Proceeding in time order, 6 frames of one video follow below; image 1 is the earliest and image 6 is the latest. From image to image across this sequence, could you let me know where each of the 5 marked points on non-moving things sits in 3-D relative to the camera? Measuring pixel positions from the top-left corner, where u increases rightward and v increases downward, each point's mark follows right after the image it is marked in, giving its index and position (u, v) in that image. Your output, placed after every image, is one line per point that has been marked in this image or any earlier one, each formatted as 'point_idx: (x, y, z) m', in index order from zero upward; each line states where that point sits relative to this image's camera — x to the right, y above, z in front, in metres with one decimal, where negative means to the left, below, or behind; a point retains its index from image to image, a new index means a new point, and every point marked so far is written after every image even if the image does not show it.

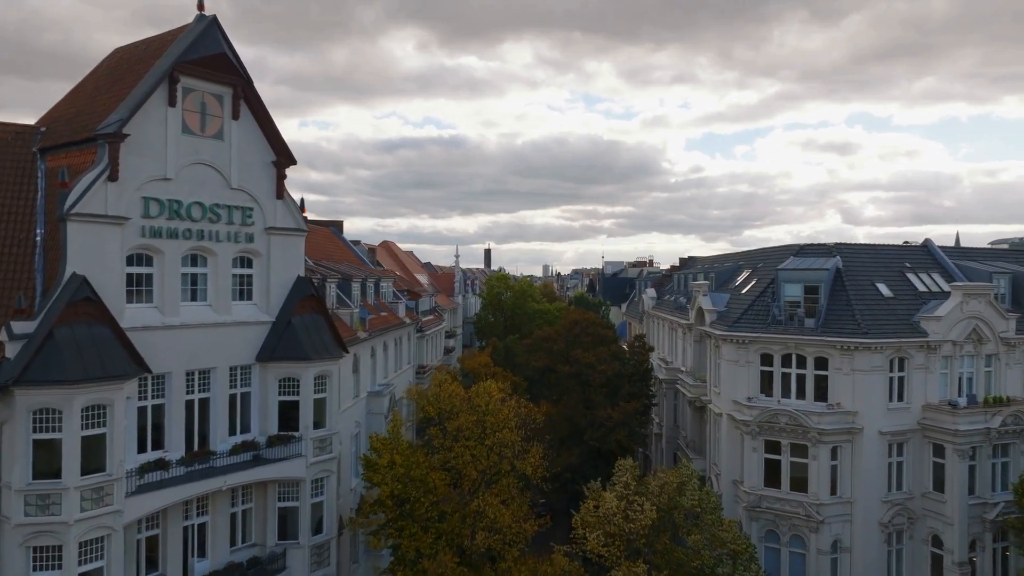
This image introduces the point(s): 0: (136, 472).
0: (-9.1, -4.5, +19.4) m
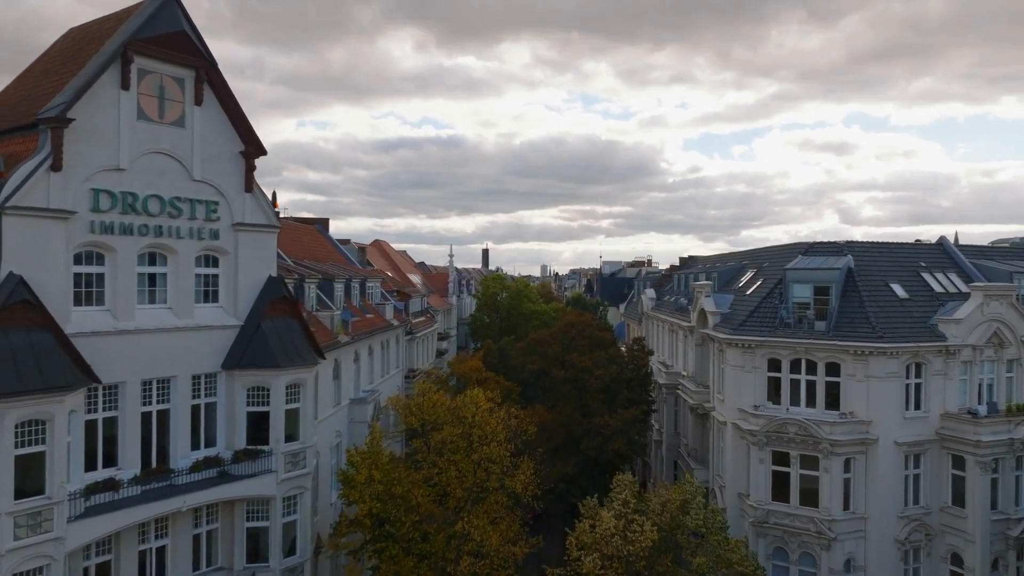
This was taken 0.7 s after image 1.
0: (-9.4, -4.5, +17.5) m
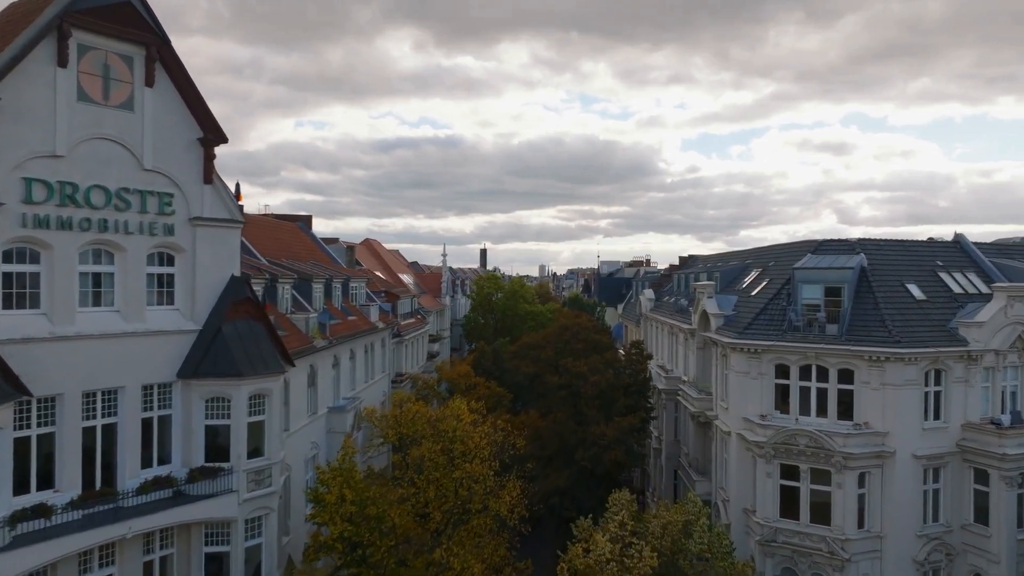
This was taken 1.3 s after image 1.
0: (-9.8, -4.5, +15.5) m
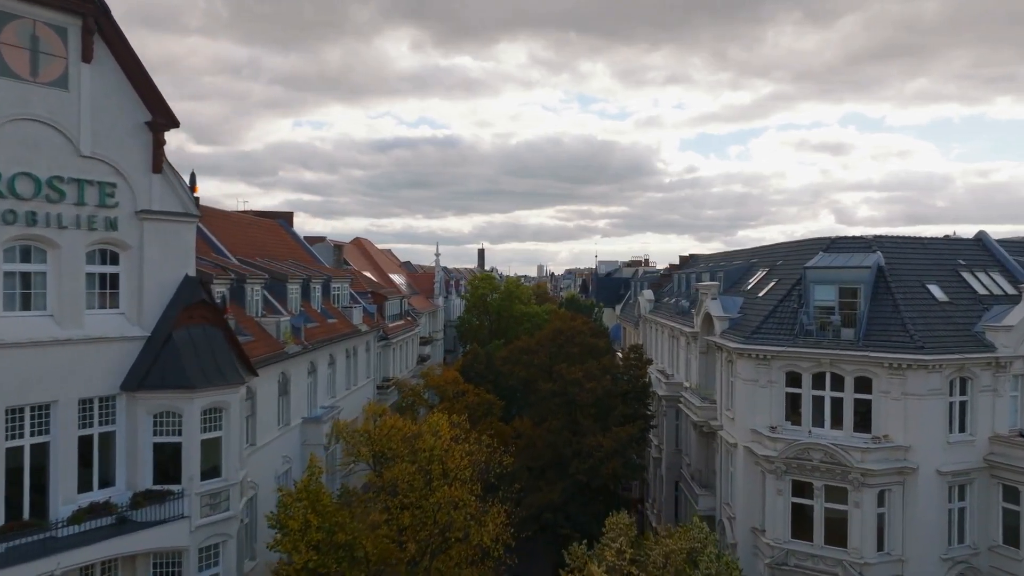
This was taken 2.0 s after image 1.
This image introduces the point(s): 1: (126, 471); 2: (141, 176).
0: (-10.1, -4.5, +13.4) m
1: (-8.4, -4.0, +17.5) m
2: (-8.2, +2.5, +17.7) m
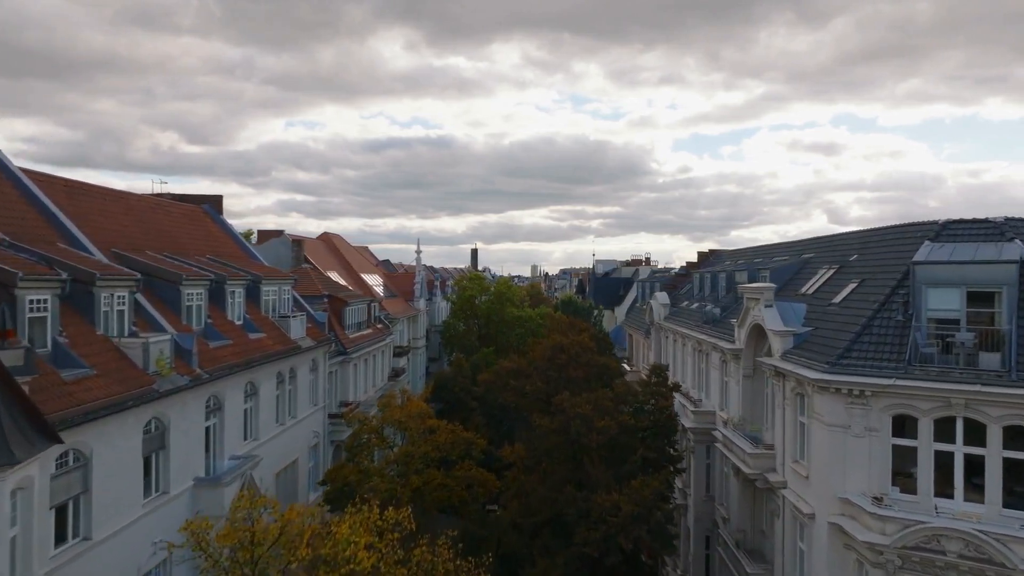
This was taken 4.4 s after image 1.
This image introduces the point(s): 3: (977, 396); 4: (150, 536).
0: (-10.4, -4.7, +5.4) m
1: (-8.8, -4.1, +9.5) m
2: (-8.6, +2.4, +9.7) m
3: (+9.2, -2.1, +15.7) m
4: (-7.5, -5.1, +16.6) m
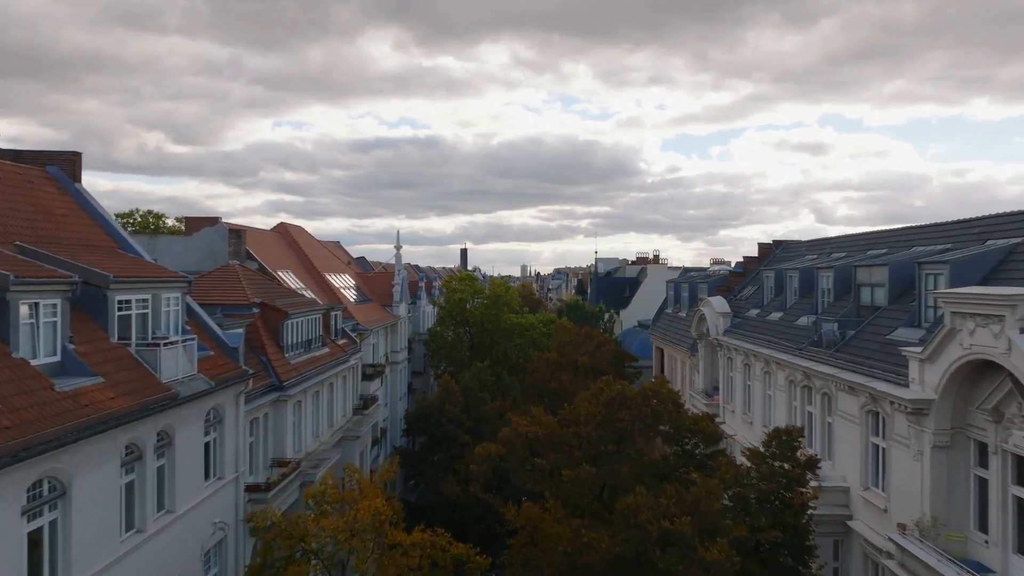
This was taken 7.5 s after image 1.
0: (-9.7, -4.8, -5.3) m
1: (-8.1, -4.3, -1.3) m
2: (-7.9, +2.2, -1.0) m
3: (+9.7, -2.2, +5.2) m
4: (-6.9, -5.3, +5.8) m
